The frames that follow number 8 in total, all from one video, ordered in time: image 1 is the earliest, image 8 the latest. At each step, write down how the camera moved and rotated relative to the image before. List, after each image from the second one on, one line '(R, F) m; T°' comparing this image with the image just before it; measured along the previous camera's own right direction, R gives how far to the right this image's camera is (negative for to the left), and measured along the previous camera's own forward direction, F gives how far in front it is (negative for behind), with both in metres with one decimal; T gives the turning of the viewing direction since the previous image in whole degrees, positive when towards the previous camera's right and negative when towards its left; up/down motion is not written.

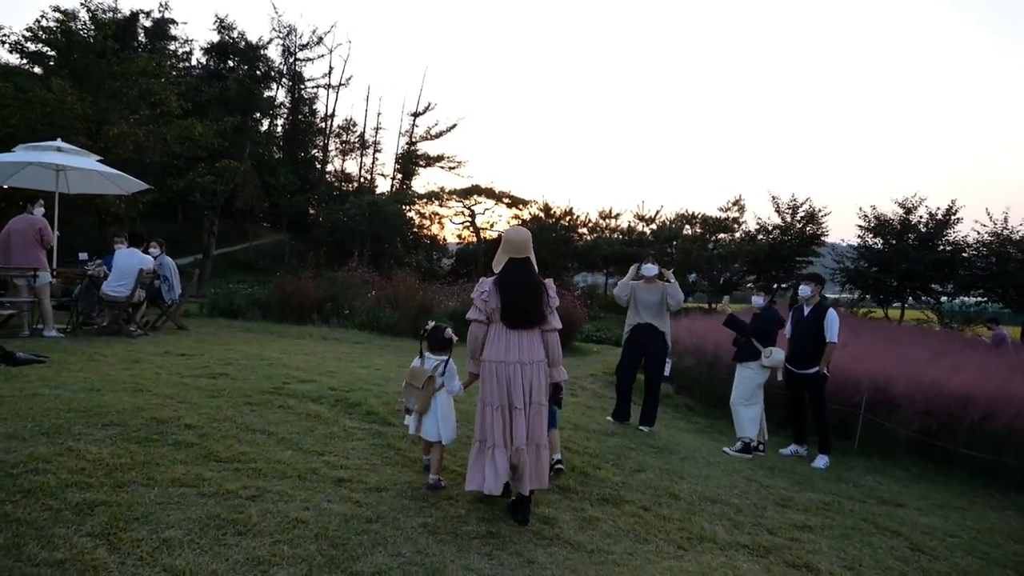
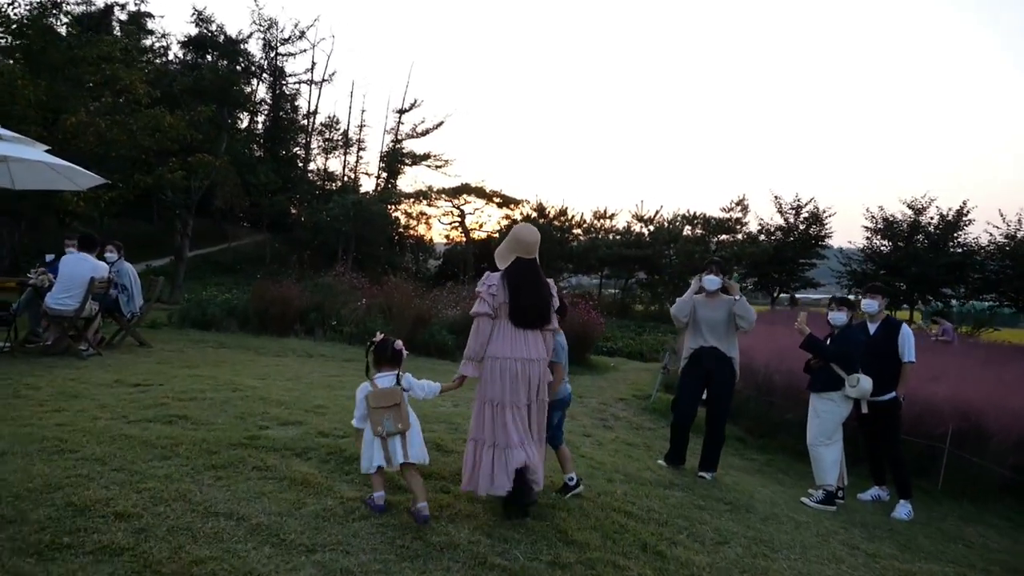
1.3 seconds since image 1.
(-0.4, +1.4) m; +1°
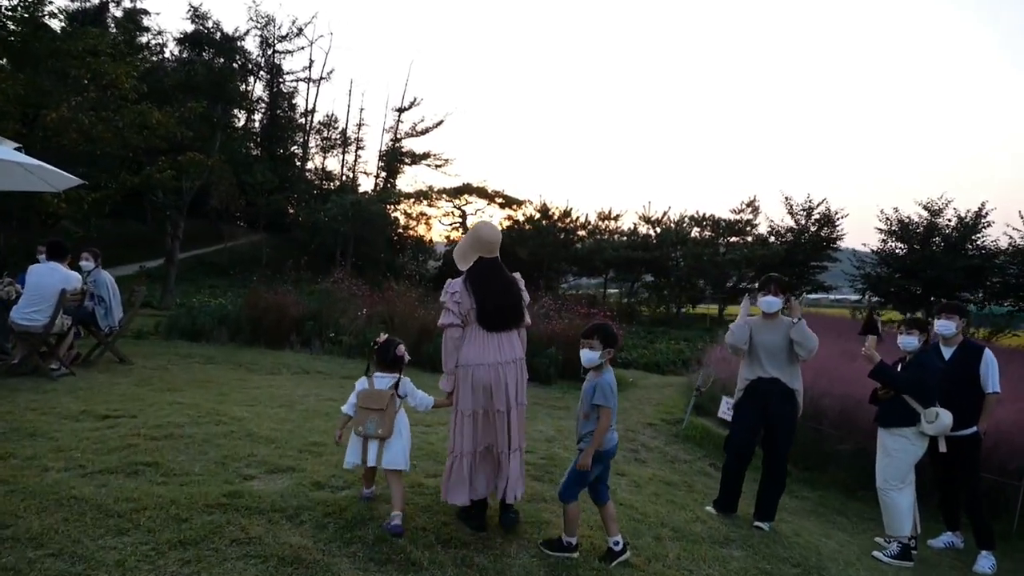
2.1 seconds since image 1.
(-0.2, +0.8) m; 0°
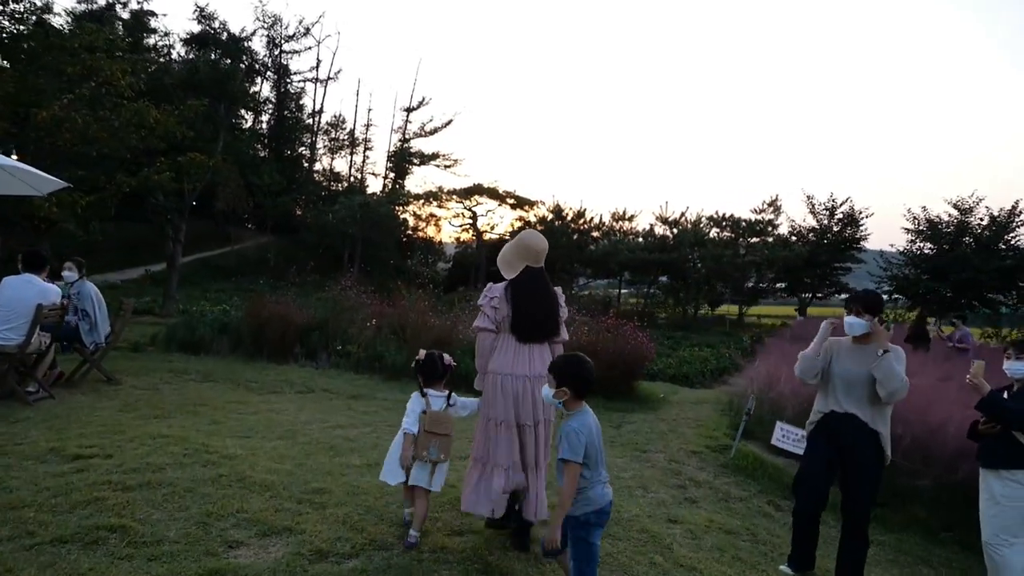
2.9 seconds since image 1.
(-0.2, +0.8) m; -1°
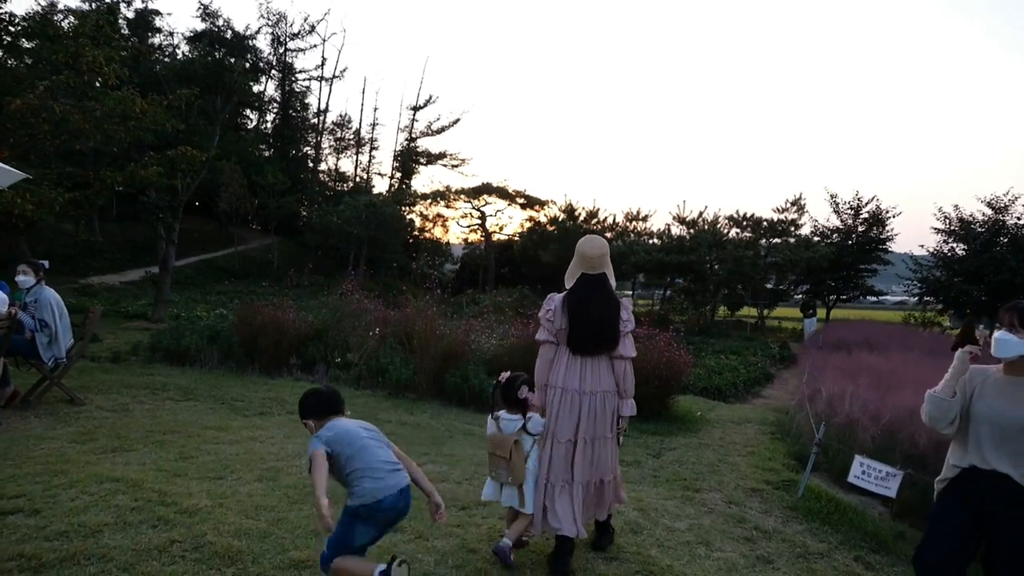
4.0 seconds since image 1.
(-0.2, +1.1) m; -1°
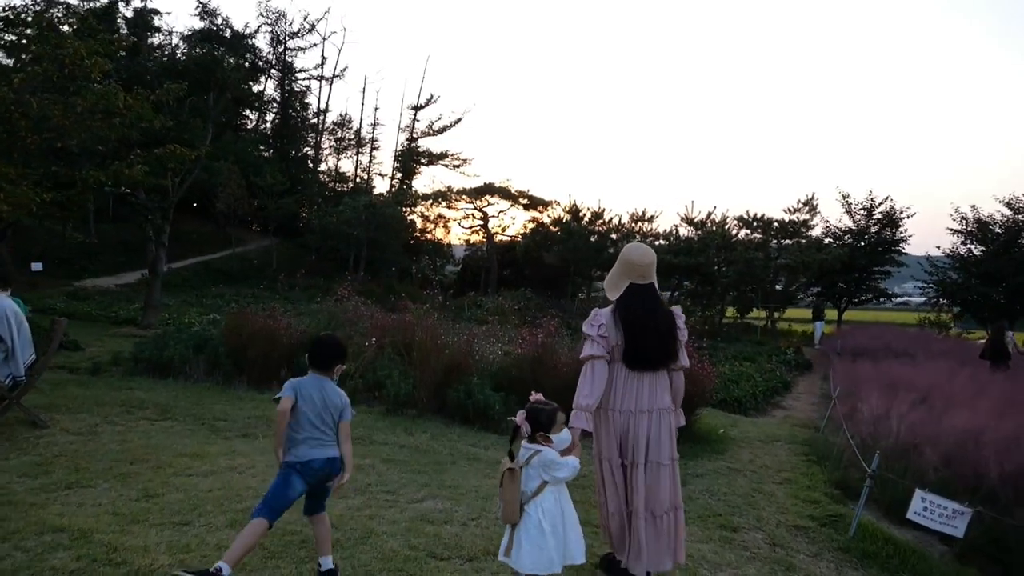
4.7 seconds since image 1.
(-0.1, +0.7) m; 0°
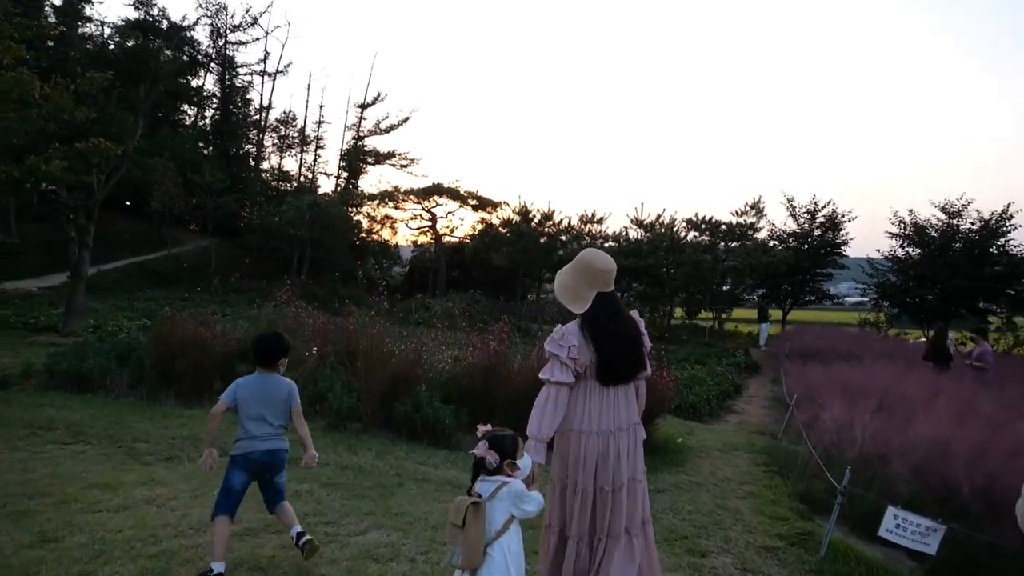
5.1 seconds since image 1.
(0.0, +0.4) m; +4°
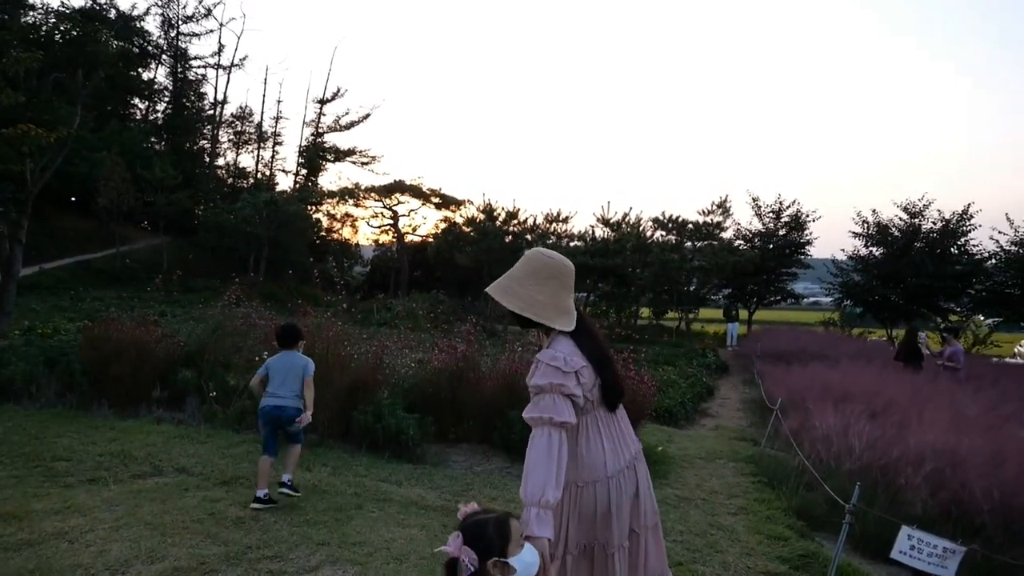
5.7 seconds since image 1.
(-0.1, +0.6) m; +3°
